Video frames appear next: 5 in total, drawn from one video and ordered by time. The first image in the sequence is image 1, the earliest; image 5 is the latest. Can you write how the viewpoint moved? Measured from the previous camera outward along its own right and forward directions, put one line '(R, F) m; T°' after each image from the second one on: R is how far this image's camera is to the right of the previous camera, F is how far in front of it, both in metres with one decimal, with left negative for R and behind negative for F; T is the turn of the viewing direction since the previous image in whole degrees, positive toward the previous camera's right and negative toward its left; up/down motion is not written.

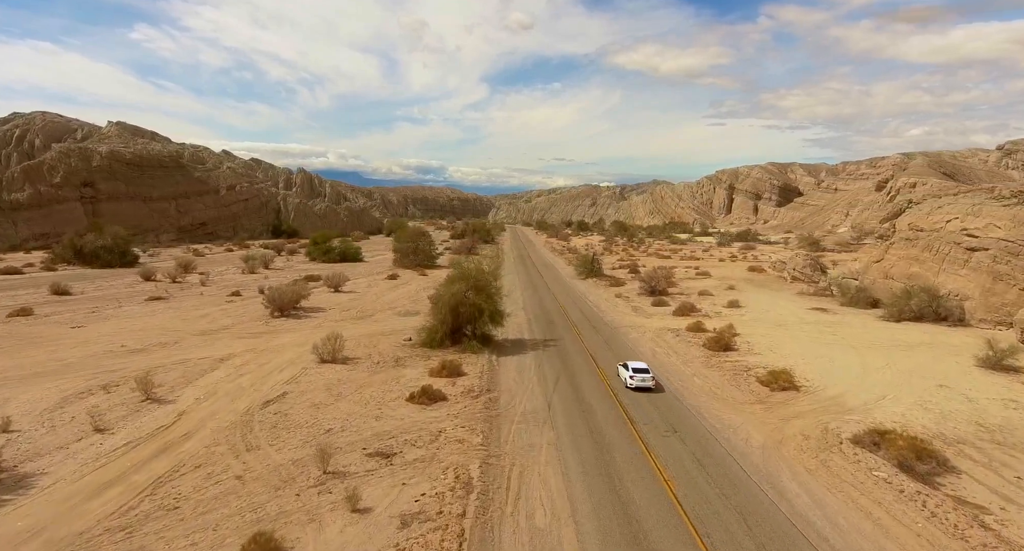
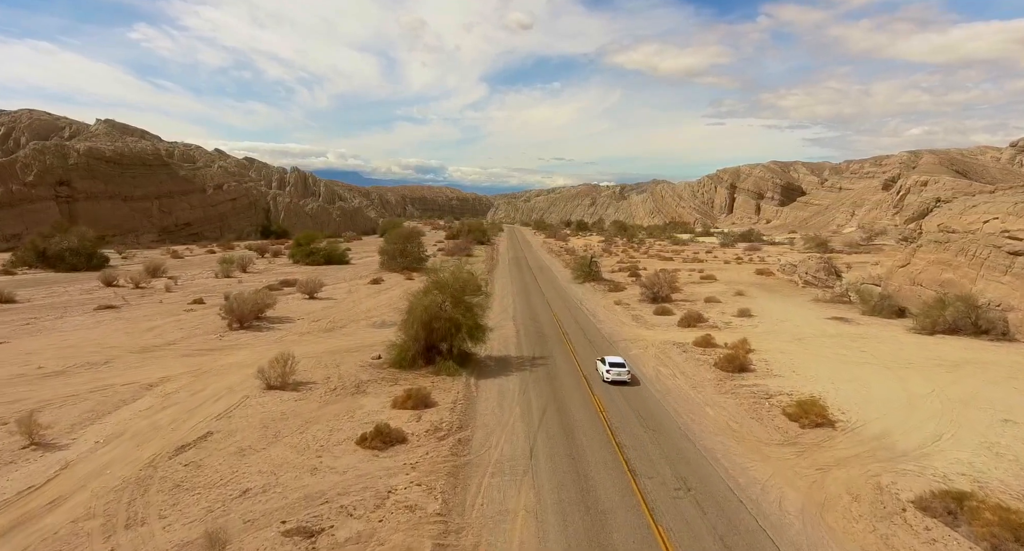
(+0.5, +2.8) m; 0°
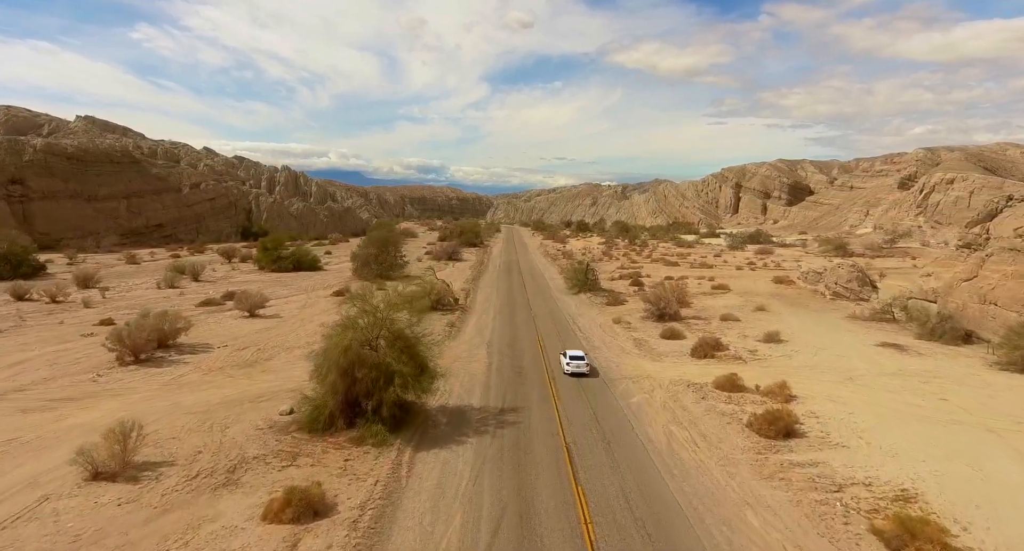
(+1.1, +5.2) m; 0°
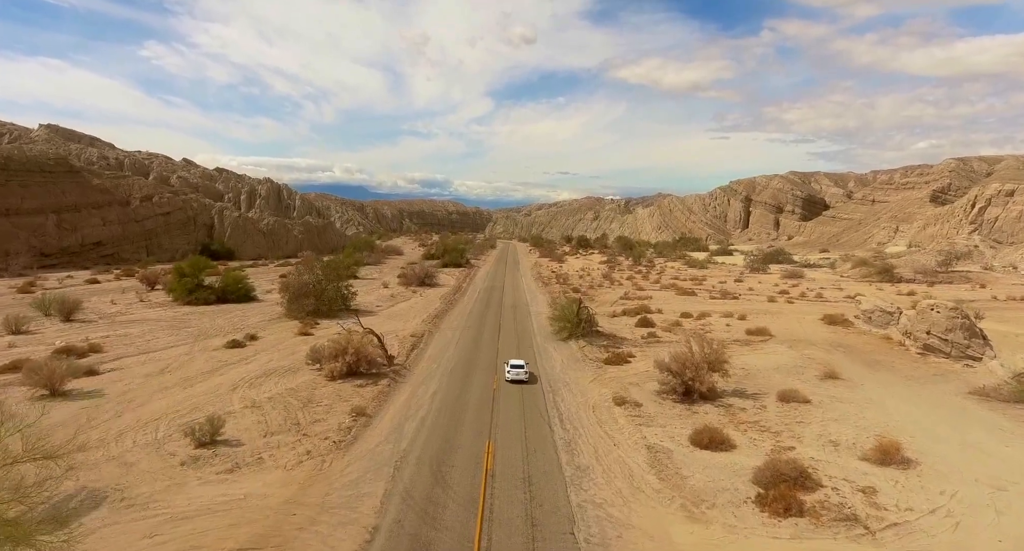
(+1.7, +9.5) m; 0°
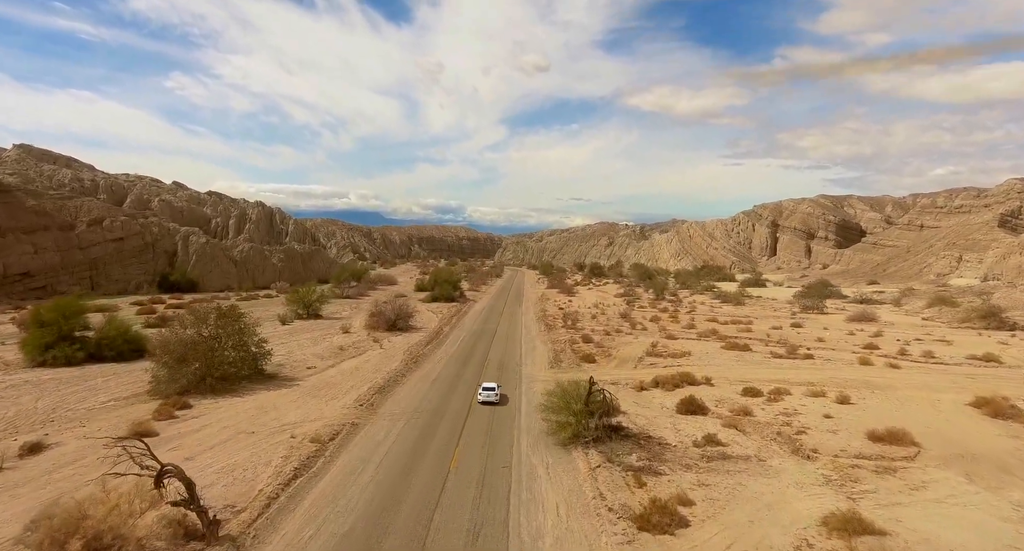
(+1.4, +11.0) m; -1°
